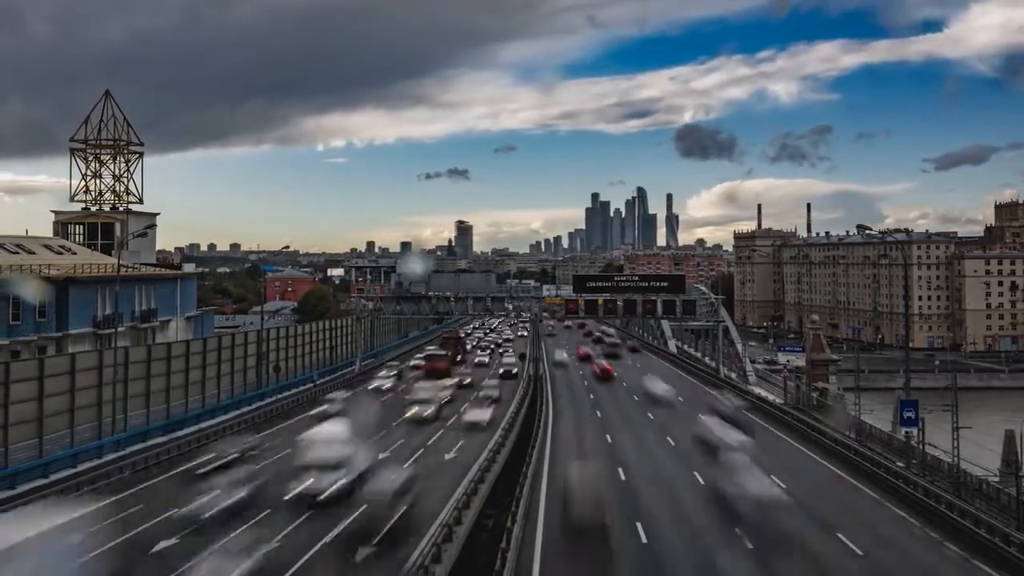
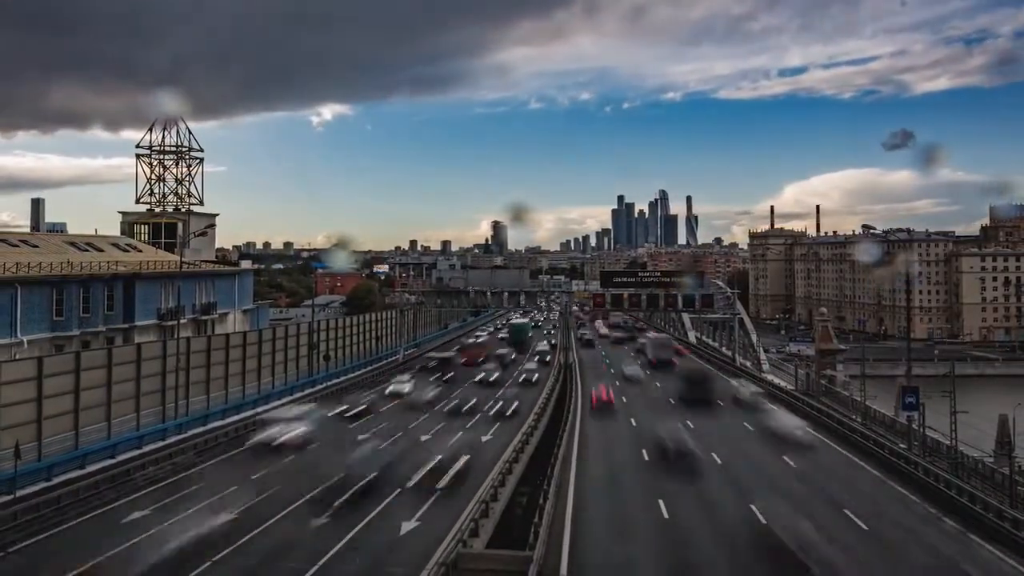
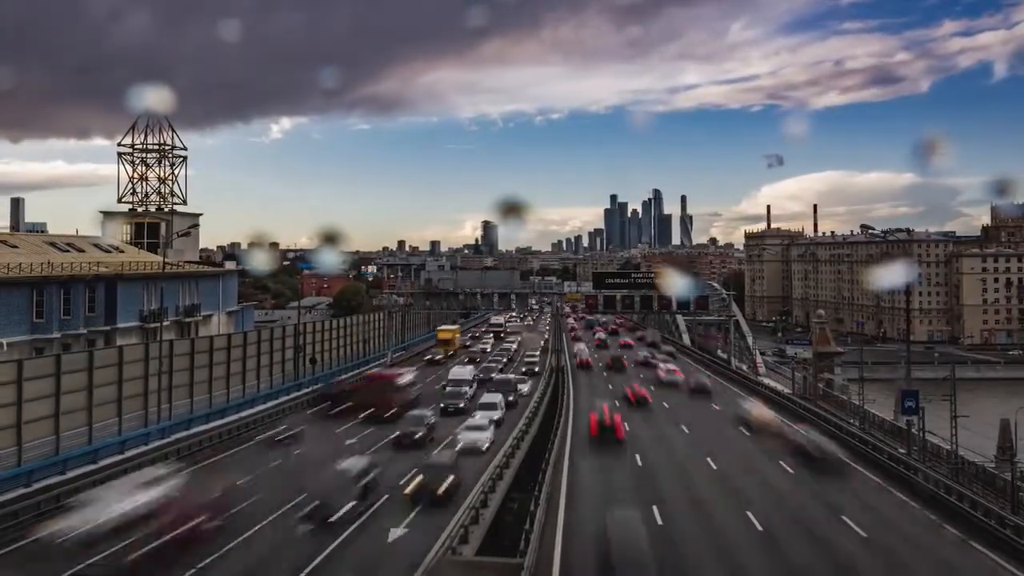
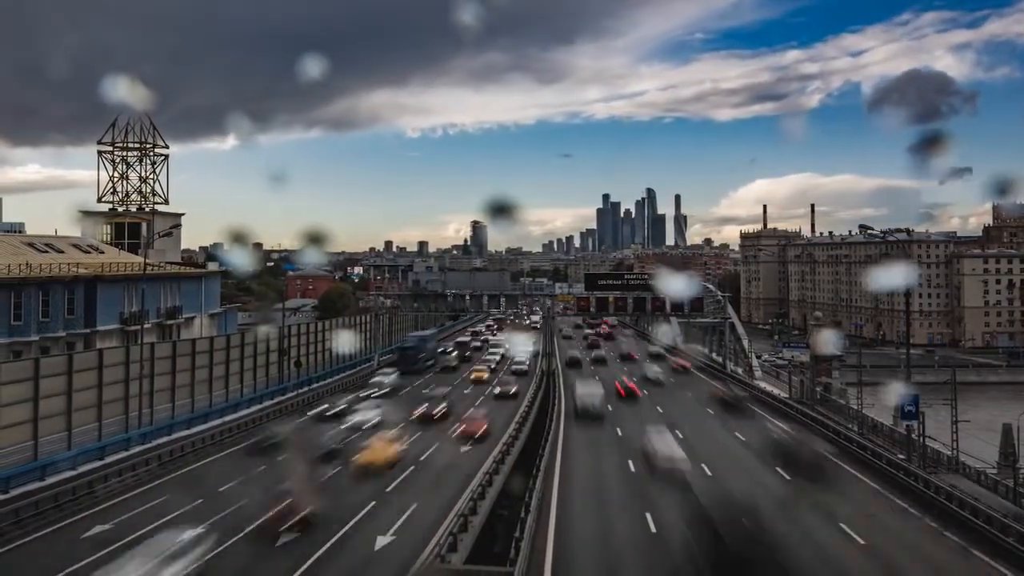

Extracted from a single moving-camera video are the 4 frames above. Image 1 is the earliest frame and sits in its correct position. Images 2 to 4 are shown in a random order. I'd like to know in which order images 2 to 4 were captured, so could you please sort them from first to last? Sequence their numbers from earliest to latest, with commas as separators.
4, 3, 2
